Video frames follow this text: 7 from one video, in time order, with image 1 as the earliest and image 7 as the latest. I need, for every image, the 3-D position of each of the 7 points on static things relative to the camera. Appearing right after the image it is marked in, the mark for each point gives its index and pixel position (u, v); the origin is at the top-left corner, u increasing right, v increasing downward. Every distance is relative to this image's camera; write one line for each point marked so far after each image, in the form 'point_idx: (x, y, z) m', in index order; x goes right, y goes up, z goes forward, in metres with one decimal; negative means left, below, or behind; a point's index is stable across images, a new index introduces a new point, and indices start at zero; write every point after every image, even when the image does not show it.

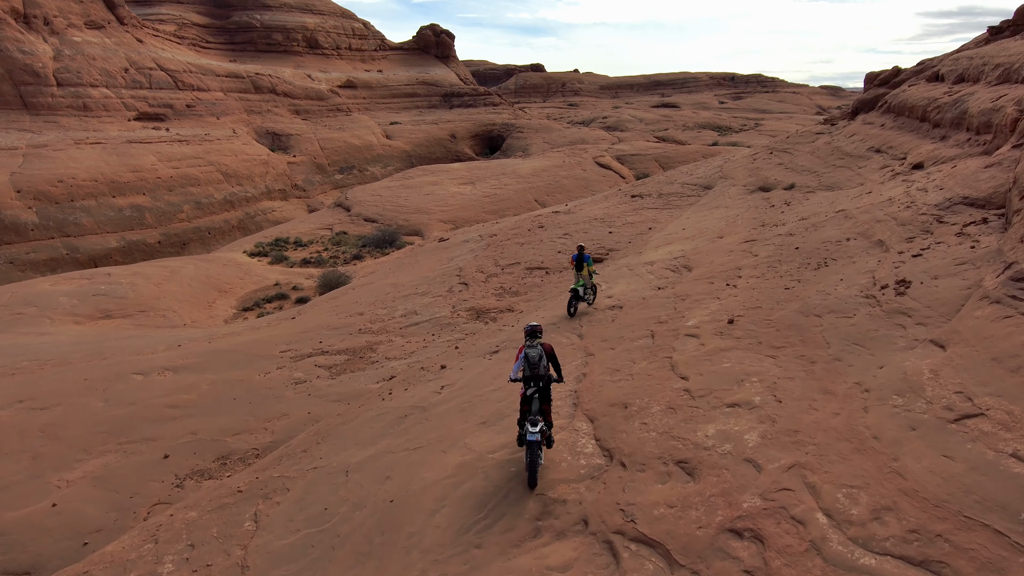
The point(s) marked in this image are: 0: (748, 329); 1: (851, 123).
0: (+2.0, -0.4, +6.0) m
1: (+8.5, +4.1, +17.4) m
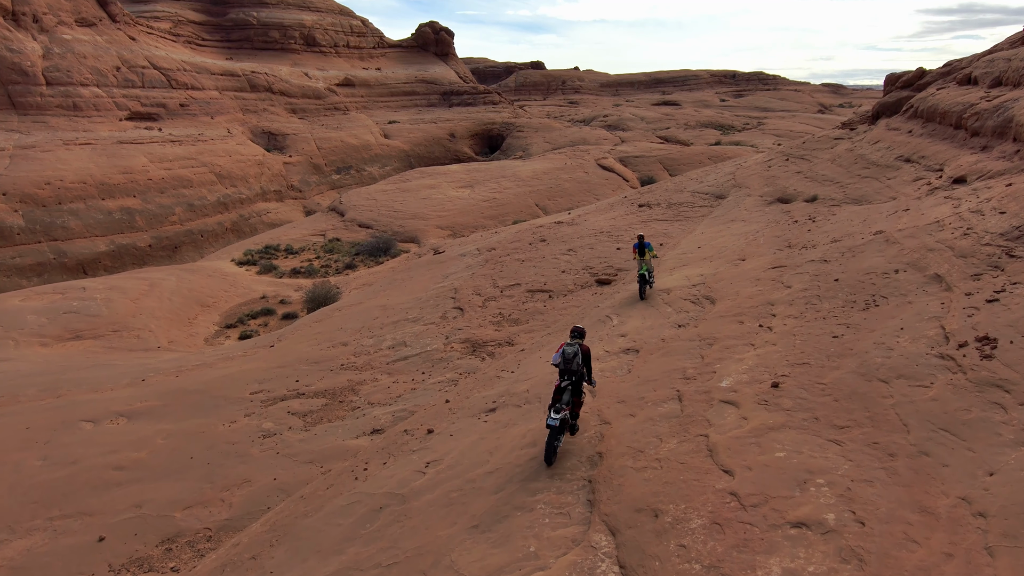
0: (+2.0, -0.8, +4.9) m
1: (+8.5, +3.8, +16.3) m
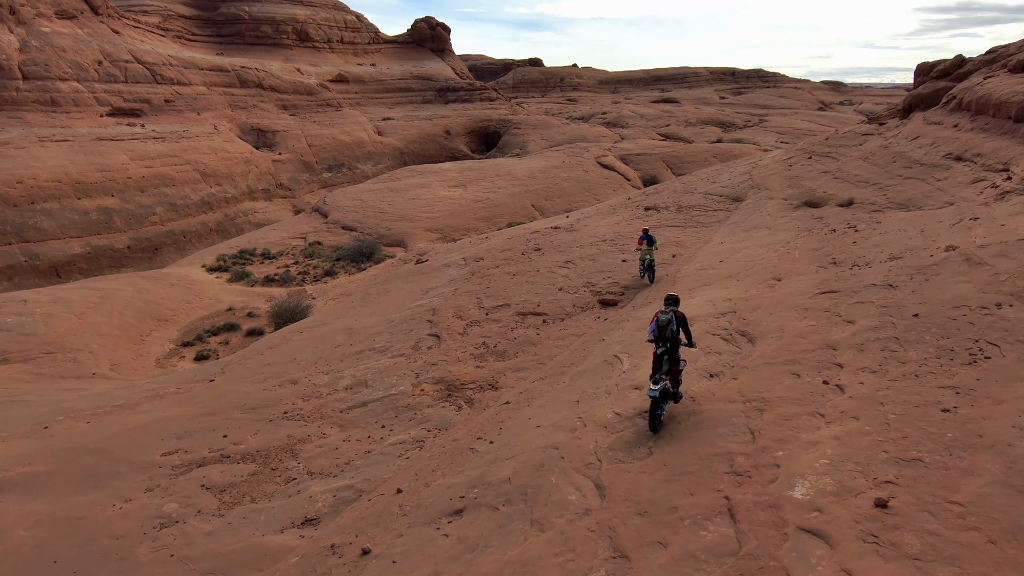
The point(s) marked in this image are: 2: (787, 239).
0: (+1.9, -1.1, +3.1) m
1: (+8.3, +3.5, +14.6) m
2: (+4.1, +0.7, +10.4) m
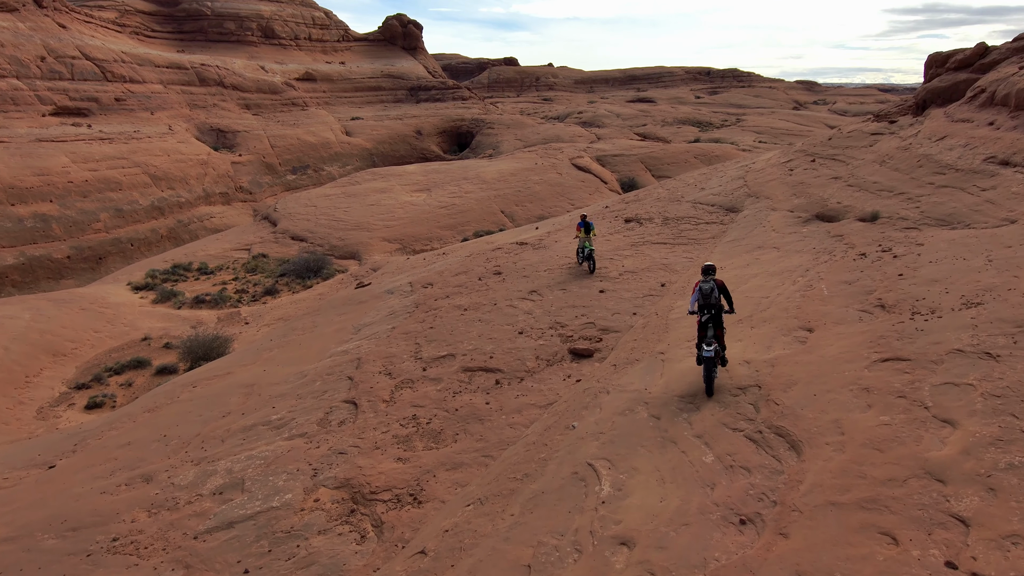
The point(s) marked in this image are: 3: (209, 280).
0: (+1.5, -1.6, +1.0) m
1: (+7.5, +3.1, +12.6) m
2: (+3.5, +0.3, +8.3) m
3: (-8.7, +0.2, +19.9) m
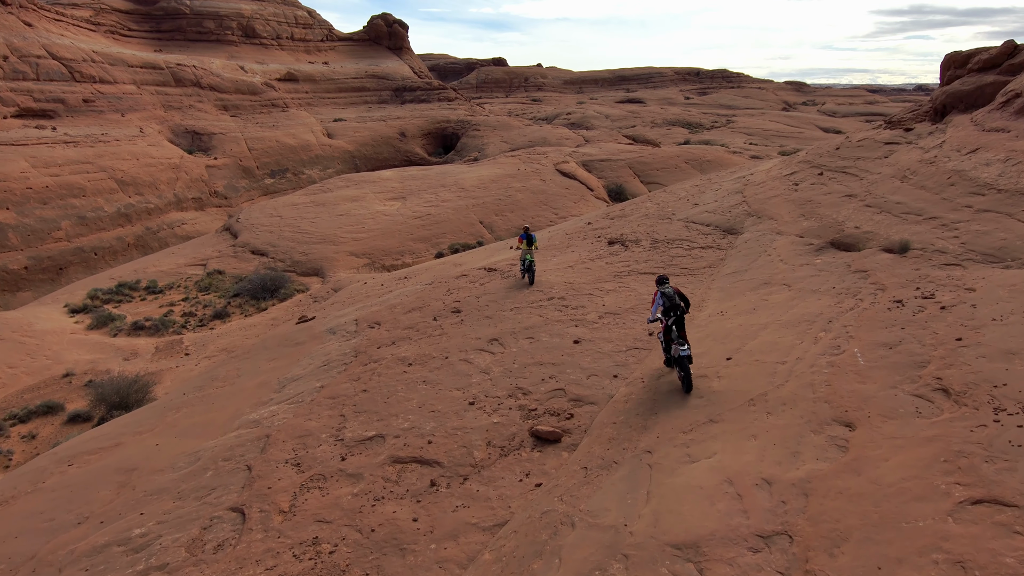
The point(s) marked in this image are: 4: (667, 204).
0: (+1.1, -2.1, -0.6) m
1: (+7.0, +2.5, +11.1) m
2: (+3.0, -0.2, +6.7) m
3: (-9.3, -0.3, +18.2) m
4: (+3.1, +1.7, +14.1) m
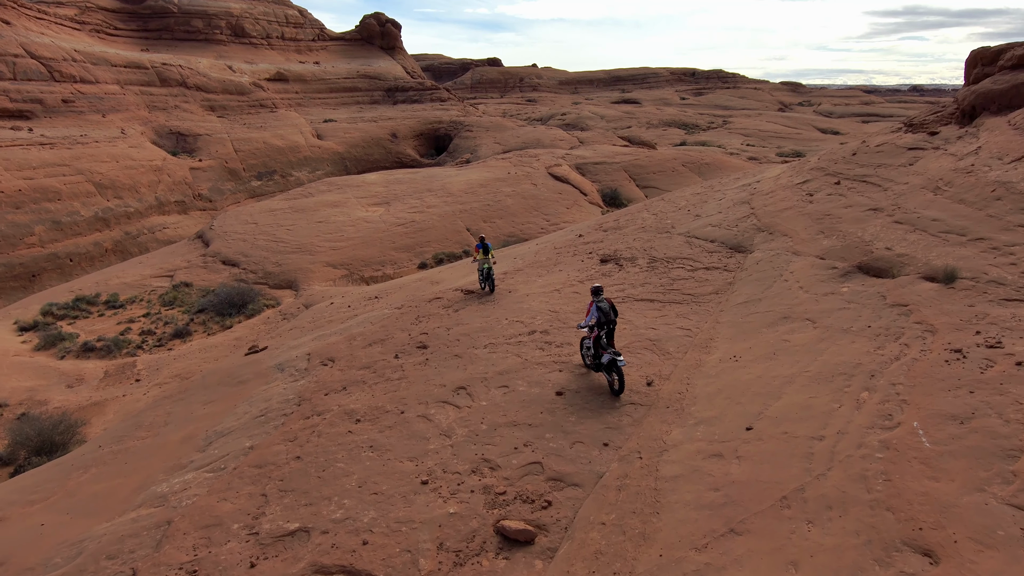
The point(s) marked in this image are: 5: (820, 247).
0: (+0.9, -2.4, -1.9) m
1: (+6.7, +2.2, +9.8) m
2: (+2.7, -0.6, +5.5) m
3: (-9.6, -0.7, +16.8) m
4: (+2.8, +1.3, +12.8) m
5: (+3.7, +0.5, +8.4) m
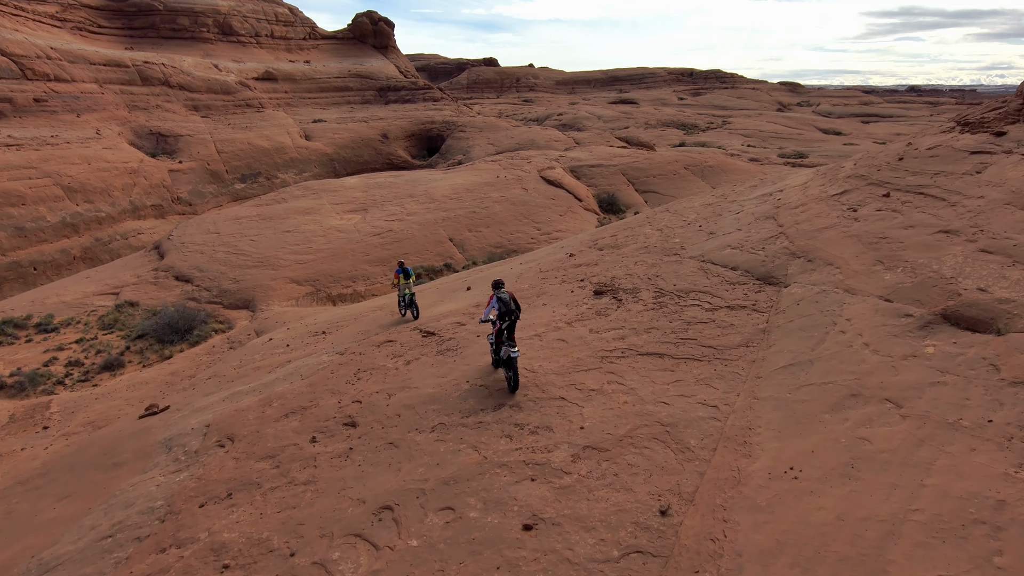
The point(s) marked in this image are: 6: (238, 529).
0: (+0.6, -2.9, -4.0) m
1: (+6.4, +1.8, +7.8) m
2: (+2.4, -1.0, +3.4) m
3: (-10.0, -1.2, +14.8) m
4: (+2.4, +0.9, +10.8) m
5: (+3.3, 0.0, +6.4) m
6: (-1.7, -1.5, +4.5) m
